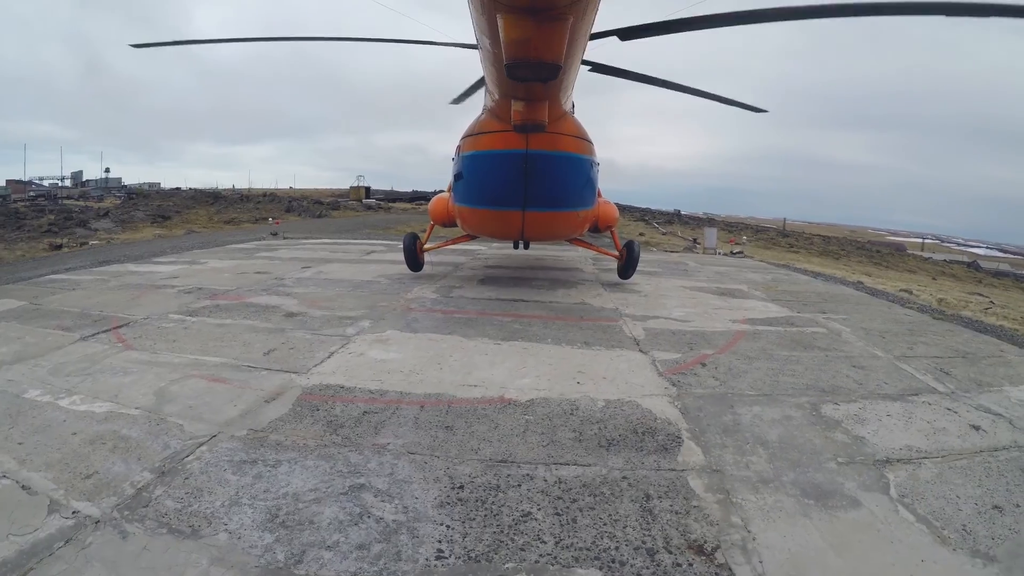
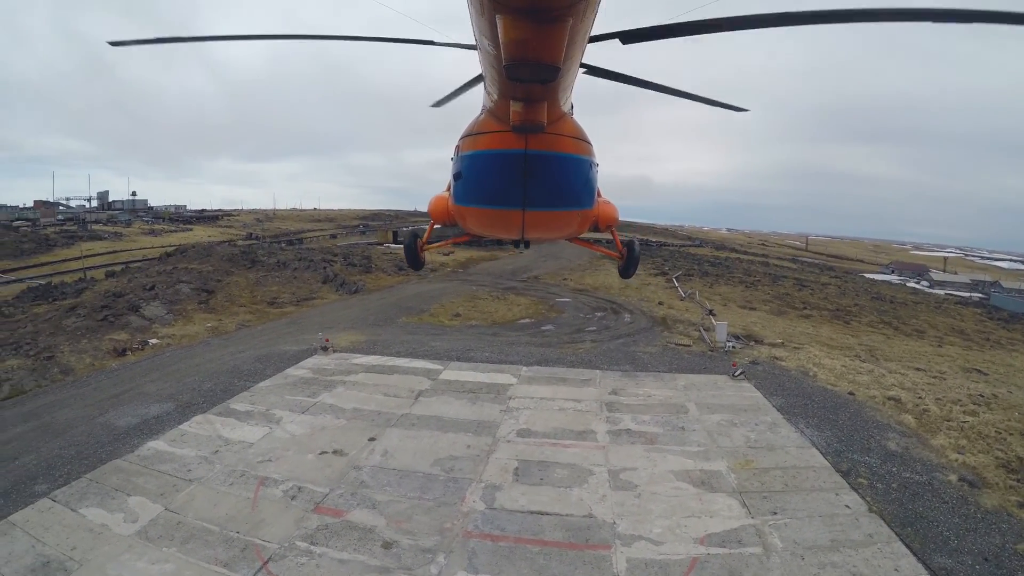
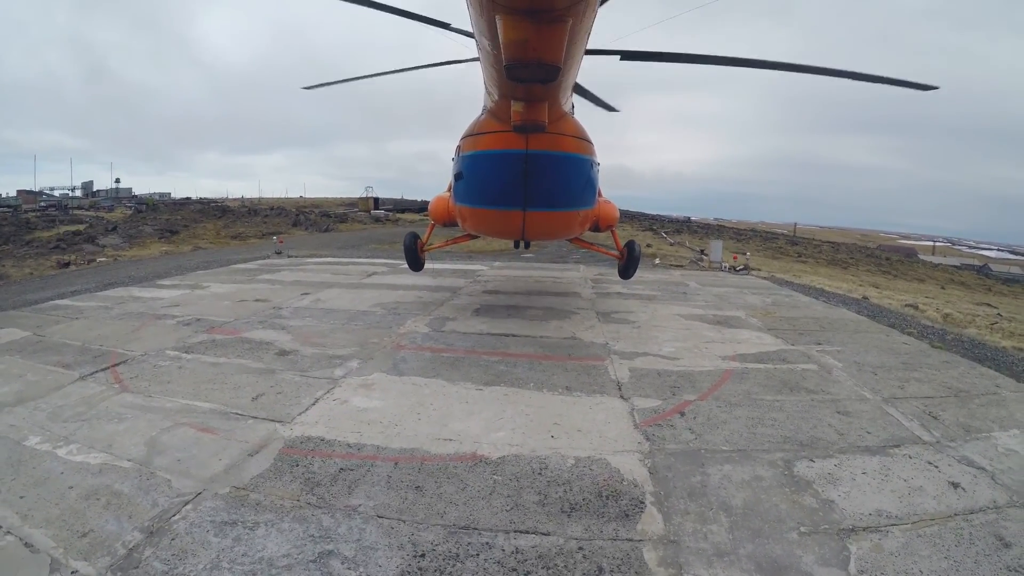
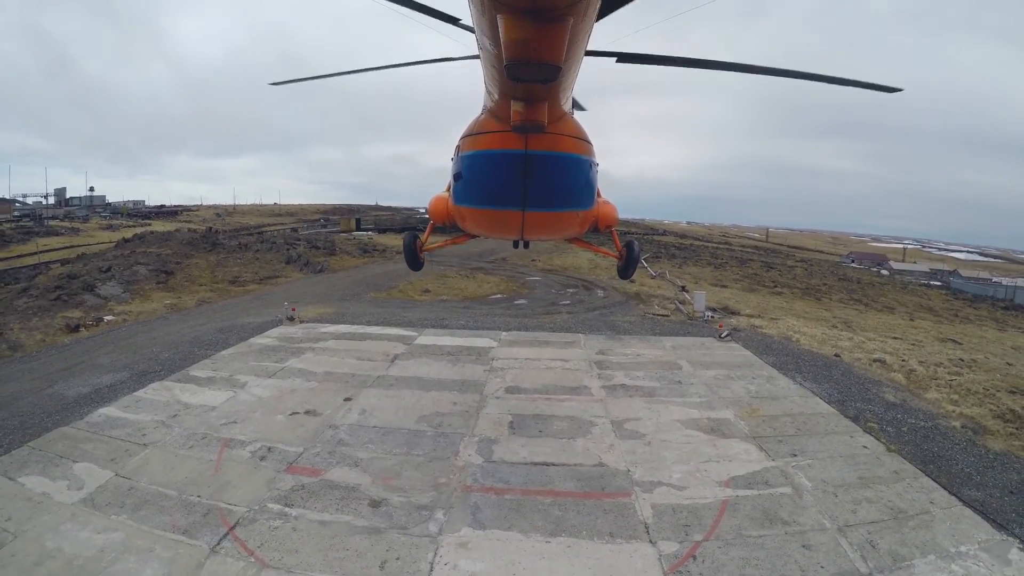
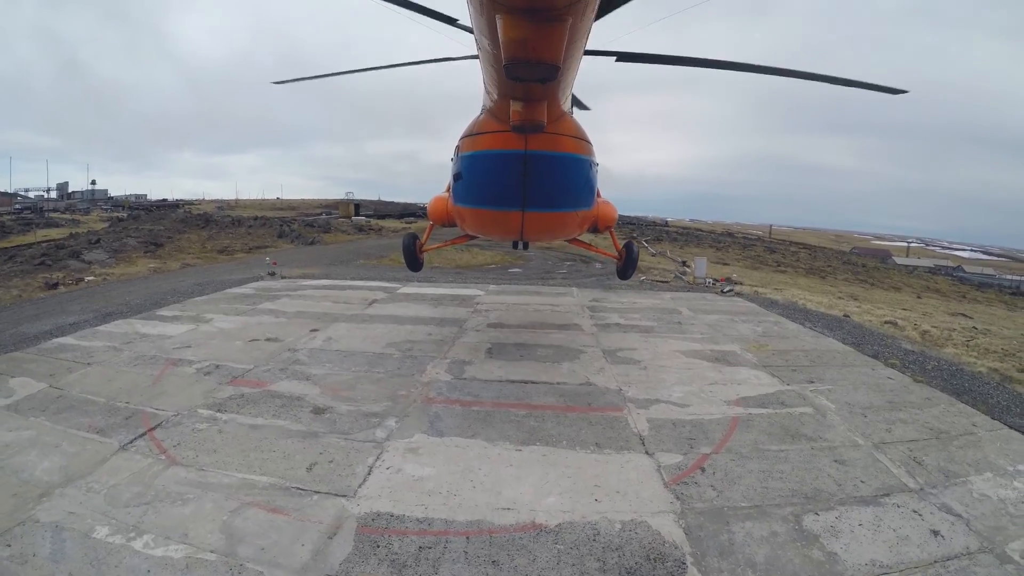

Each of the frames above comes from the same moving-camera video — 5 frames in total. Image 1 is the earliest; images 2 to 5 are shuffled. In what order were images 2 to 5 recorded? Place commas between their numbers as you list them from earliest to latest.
3, 5, 4, 2
